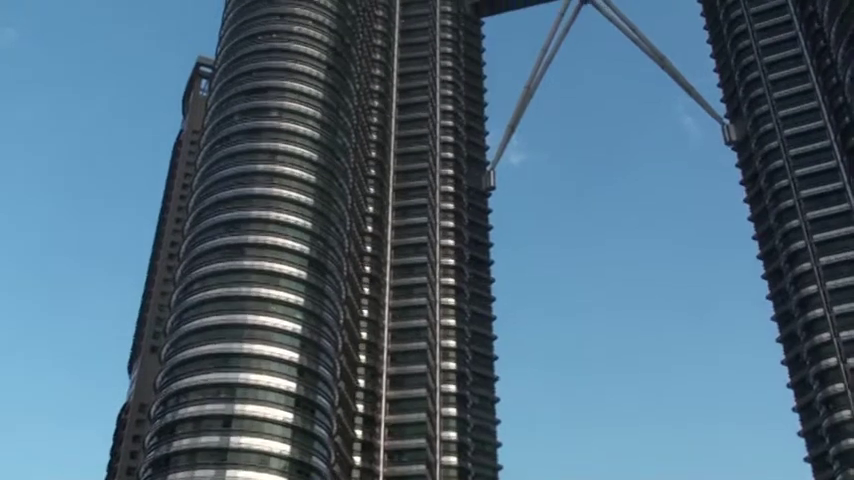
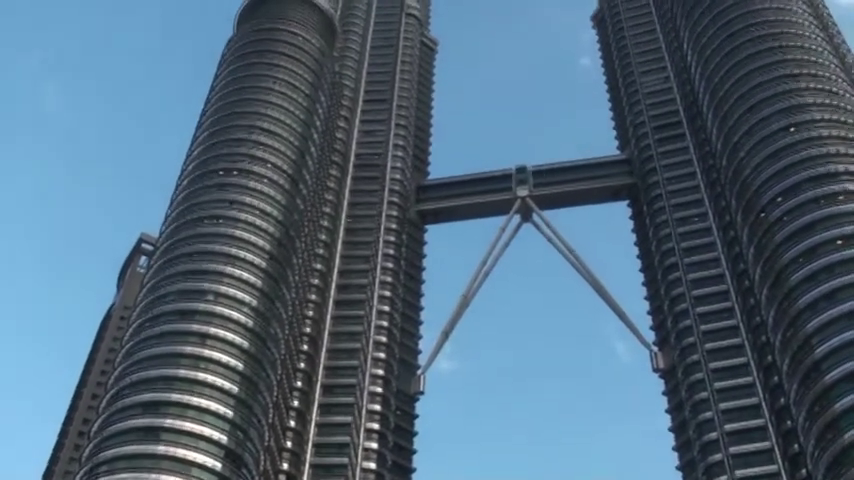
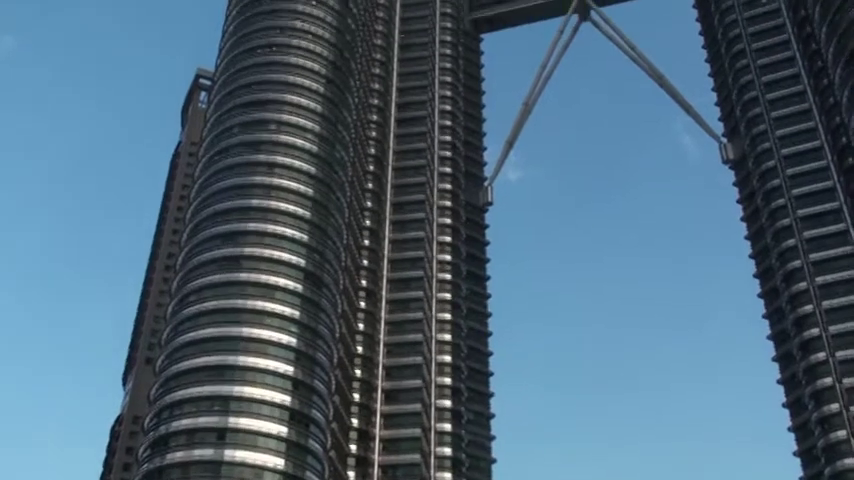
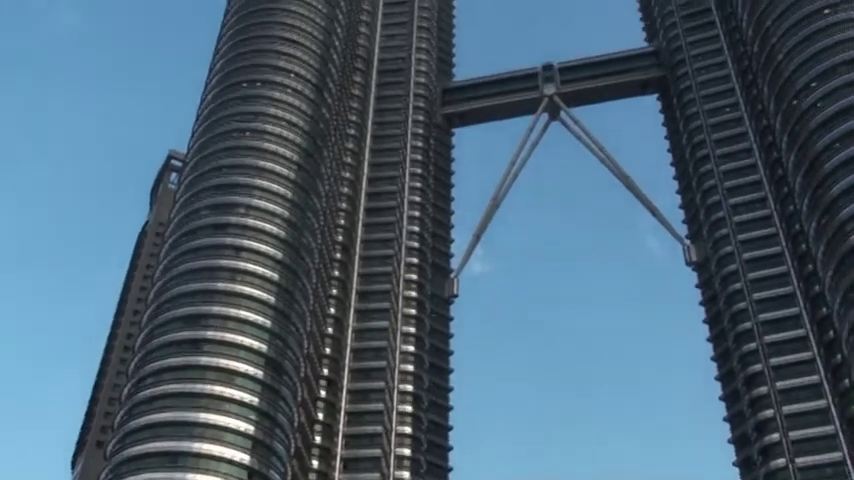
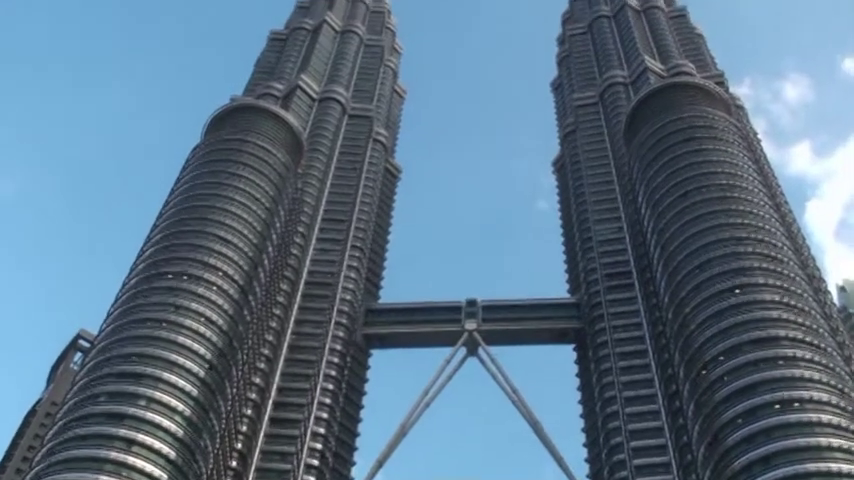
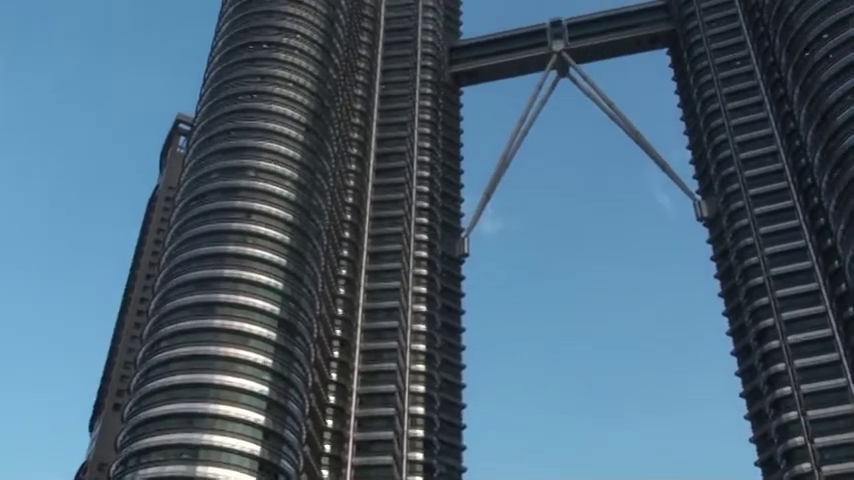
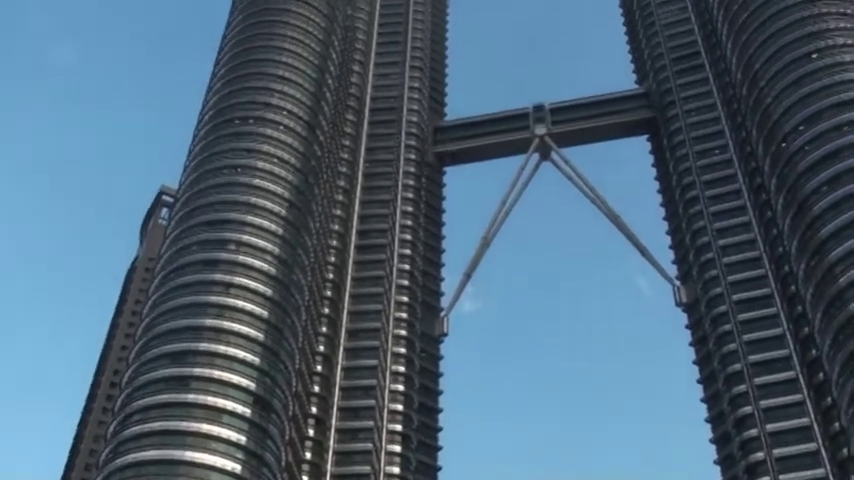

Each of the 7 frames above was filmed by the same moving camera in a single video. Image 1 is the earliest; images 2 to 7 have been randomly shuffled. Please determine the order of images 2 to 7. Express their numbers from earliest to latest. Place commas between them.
3, 6, 4, 7, 2, 5
